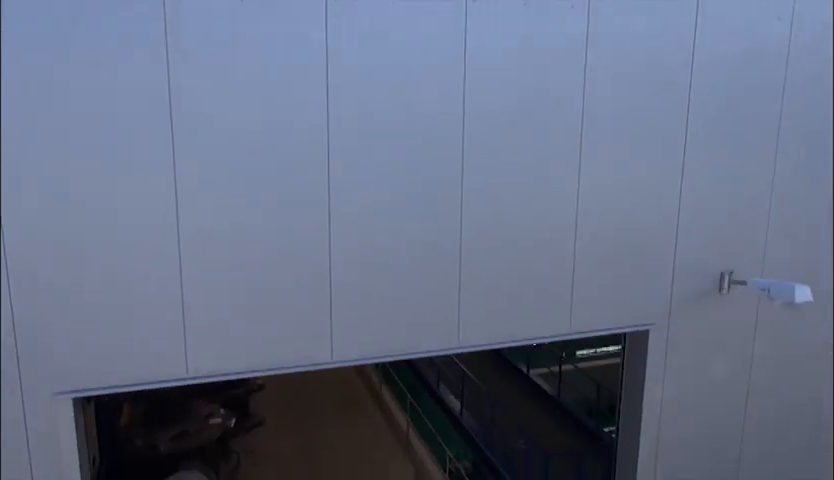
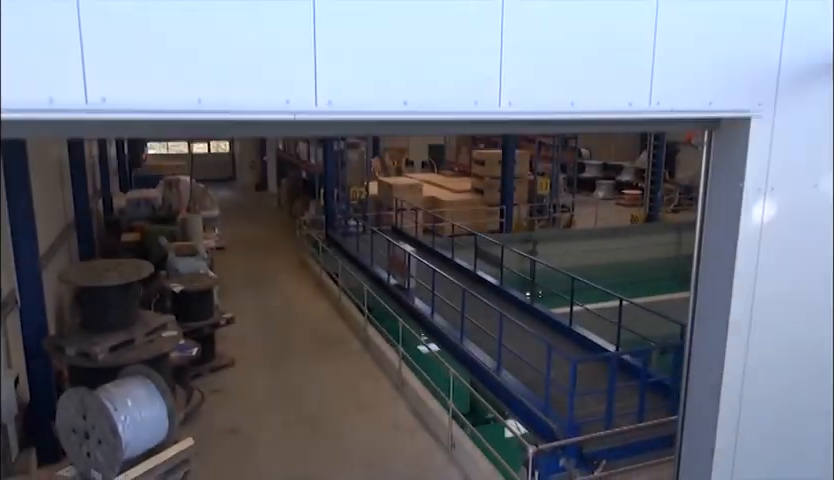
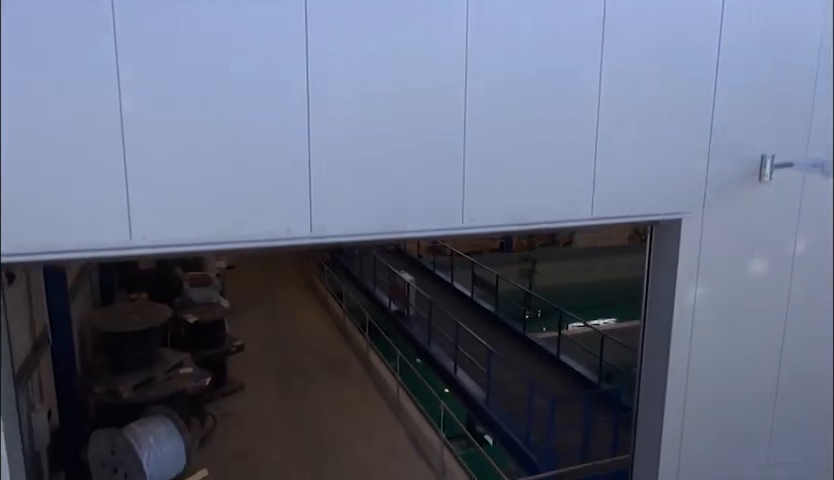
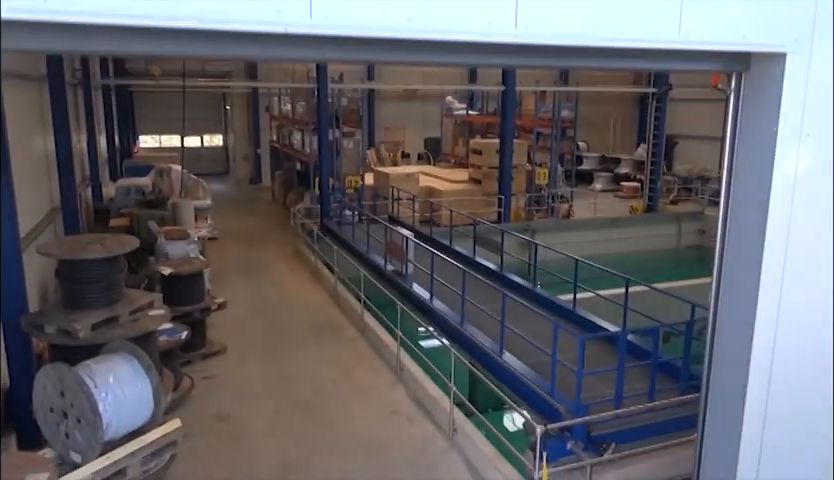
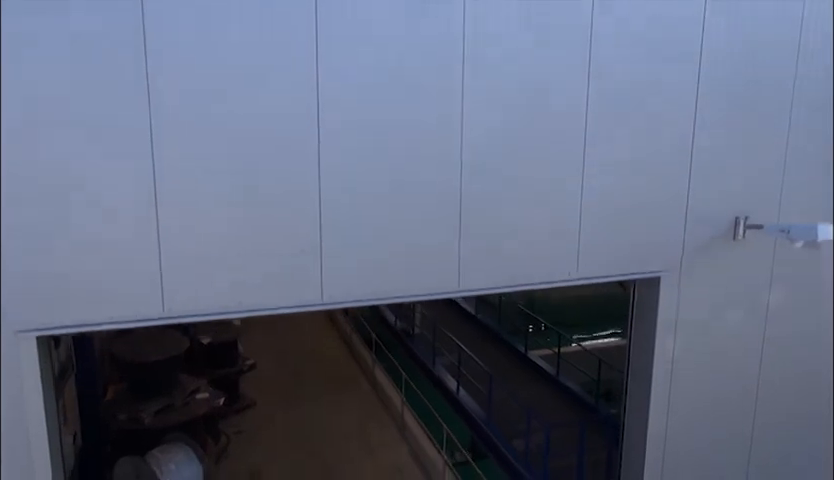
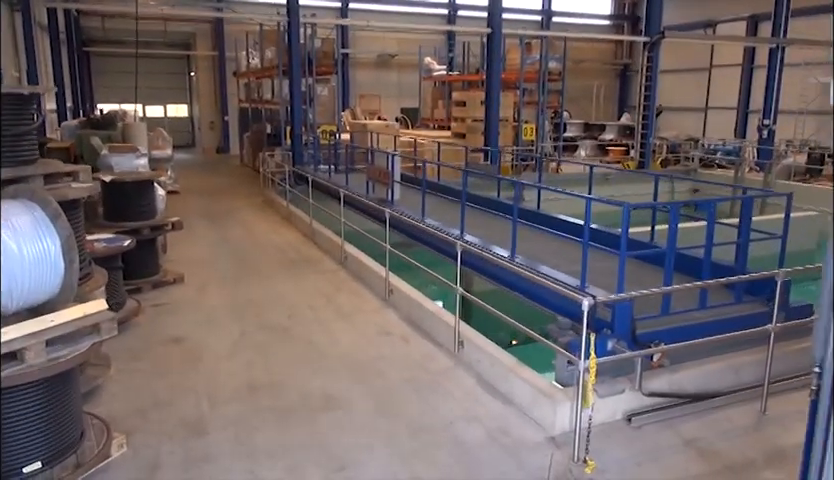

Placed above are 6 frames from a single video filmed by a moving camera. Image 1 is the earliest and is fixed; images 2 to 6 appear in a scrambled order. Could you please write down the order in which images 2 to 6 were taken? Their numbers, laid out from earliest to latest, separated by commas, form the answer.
5, 3, 2, 4, 6
